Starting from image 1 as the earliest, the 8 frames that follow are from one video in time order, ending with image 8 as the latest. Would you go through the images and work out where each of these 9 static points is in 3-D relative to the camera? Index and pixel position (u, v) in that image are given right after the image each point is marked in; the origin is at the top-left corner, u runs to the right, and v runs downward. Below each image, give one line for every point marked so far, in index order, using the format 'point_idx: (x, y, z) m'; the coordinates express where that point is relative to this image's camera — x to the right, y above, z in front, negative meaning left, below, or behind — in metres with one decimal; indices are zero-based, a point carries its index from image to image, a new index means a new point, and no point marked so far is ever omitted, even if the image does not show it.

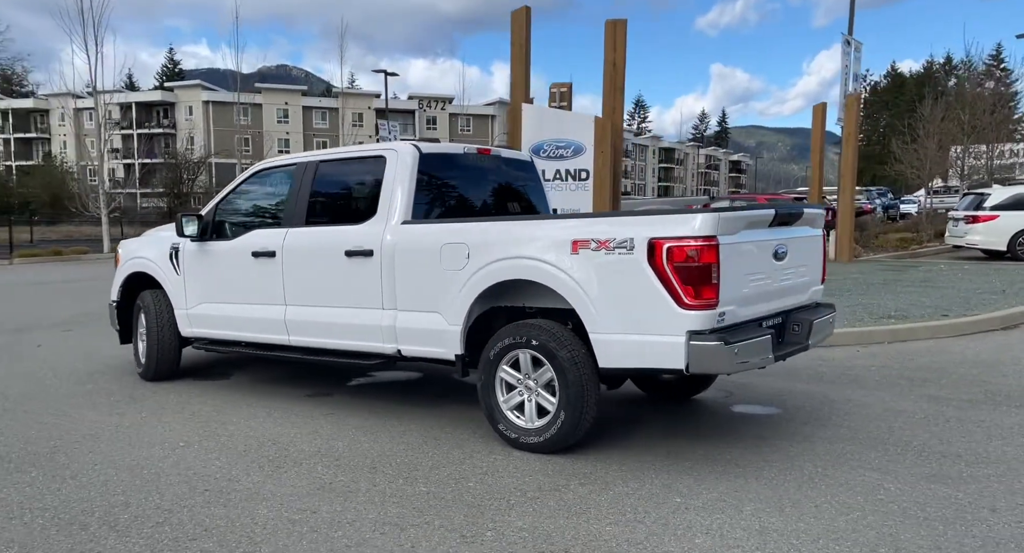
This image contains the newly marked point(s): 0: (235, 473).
0: (-1.6, -1.1, +4.1) m
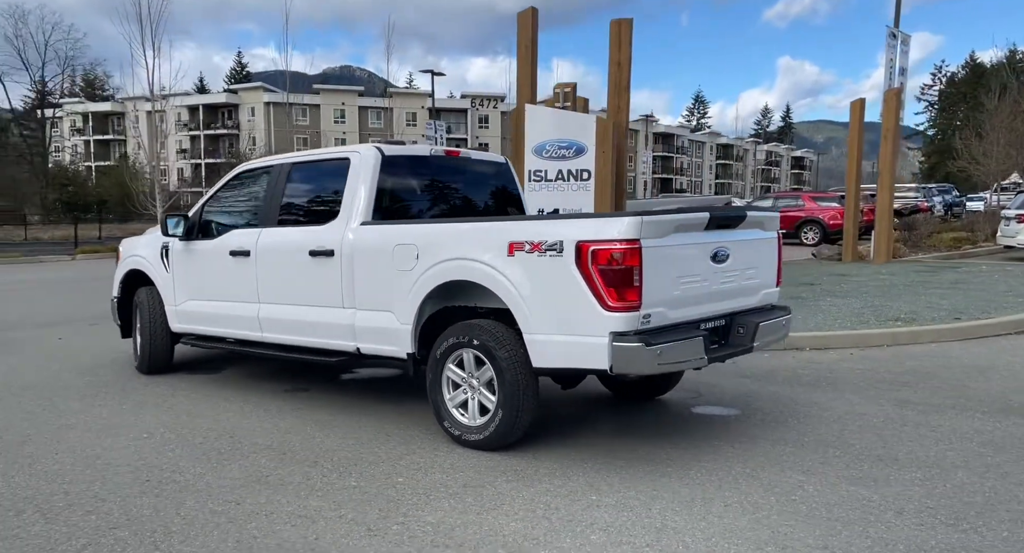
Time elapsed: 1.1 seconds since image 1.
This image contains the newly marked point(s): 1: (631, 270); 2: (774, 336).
0: (-1.9, -1.1, +4.2) m
1: (+0.6, 0.0, +3.7) m
2: (+1.7, -0.4, +4.7) m
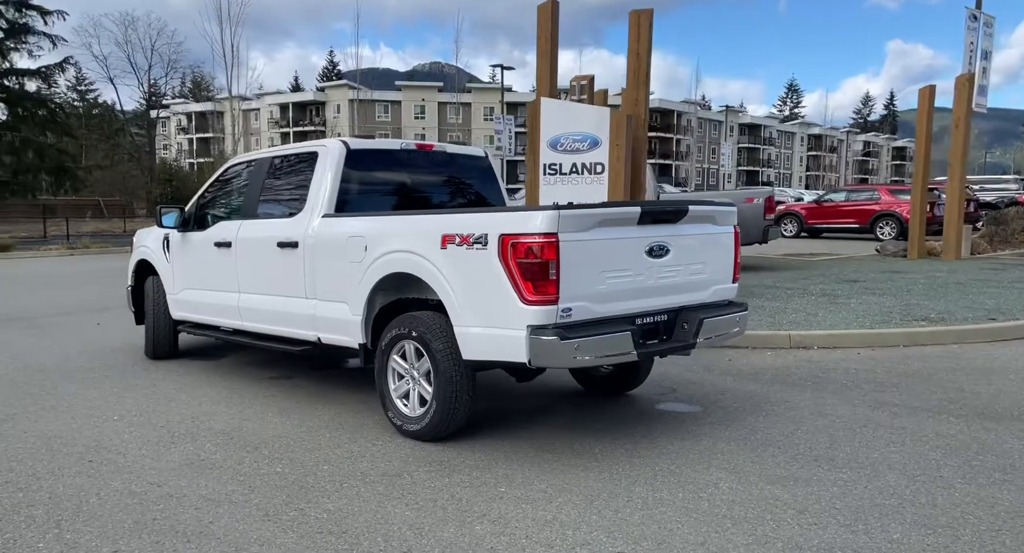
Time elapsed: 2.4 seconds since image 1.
0: (-2.3, -1.1, +4.4) m
1: (+0.2, +0.1, +3.7) m
2: (+1.3, -0.3, +4.6) m
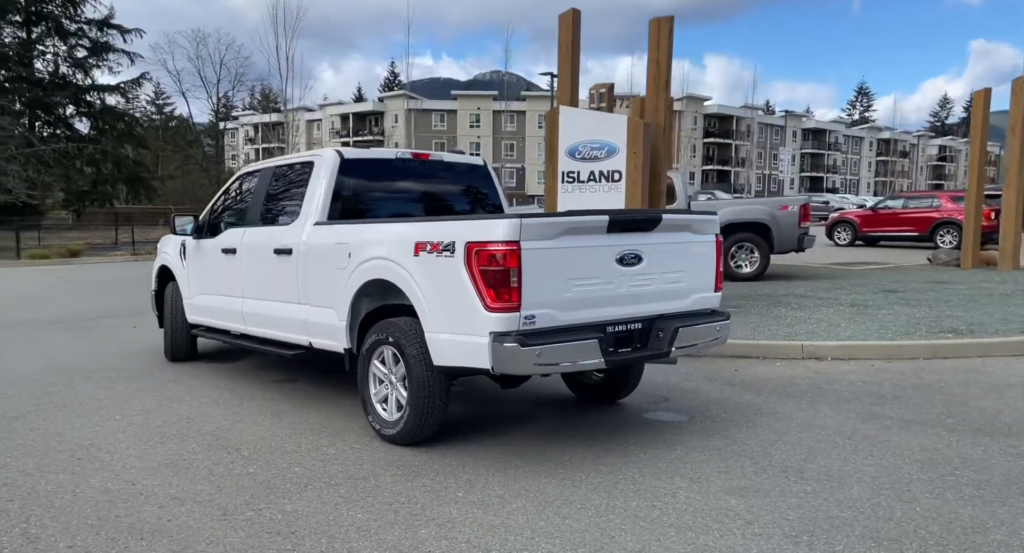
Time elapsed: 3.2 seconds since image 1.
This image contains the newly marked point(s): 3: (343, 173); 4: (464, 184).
0: (-2.5, -1.1, +4.6) m
1: (0.0, 0.0, +3.7) m
2: (+1.2, -0.4, +4.5) m
3: (-1.3, +0.8, +5.7) m
4: (-0.4, +0.8, +6.5) m
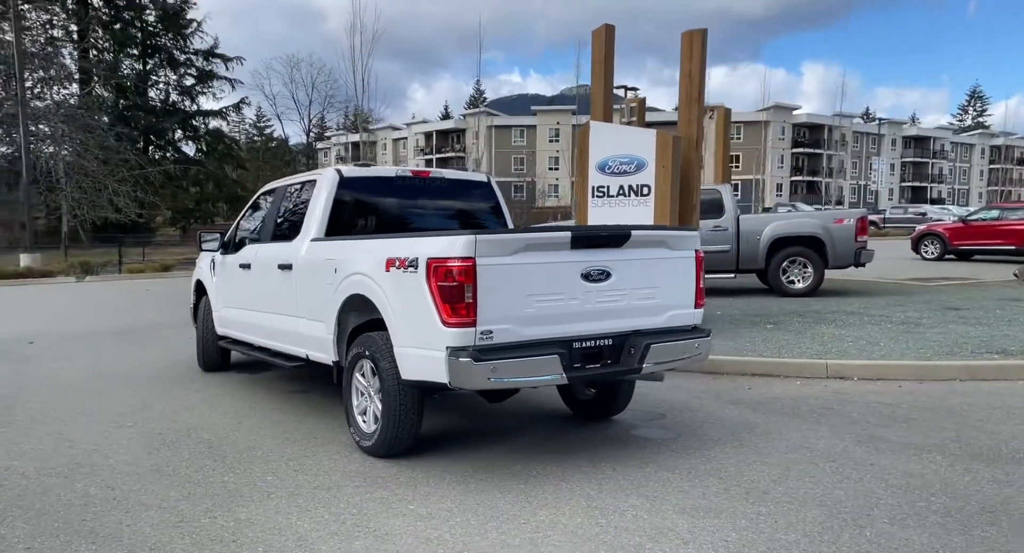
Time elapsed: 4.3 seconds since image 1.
0: (-2.6, -1.2, +4.8) m
1: (-0.3, -0.1, +3.8) m
2: (+1.0, -0.5, +4.5) m
3: (-1.4, +0.7, +5.9) m
4: (-0.4, +0.7, +6.6) m
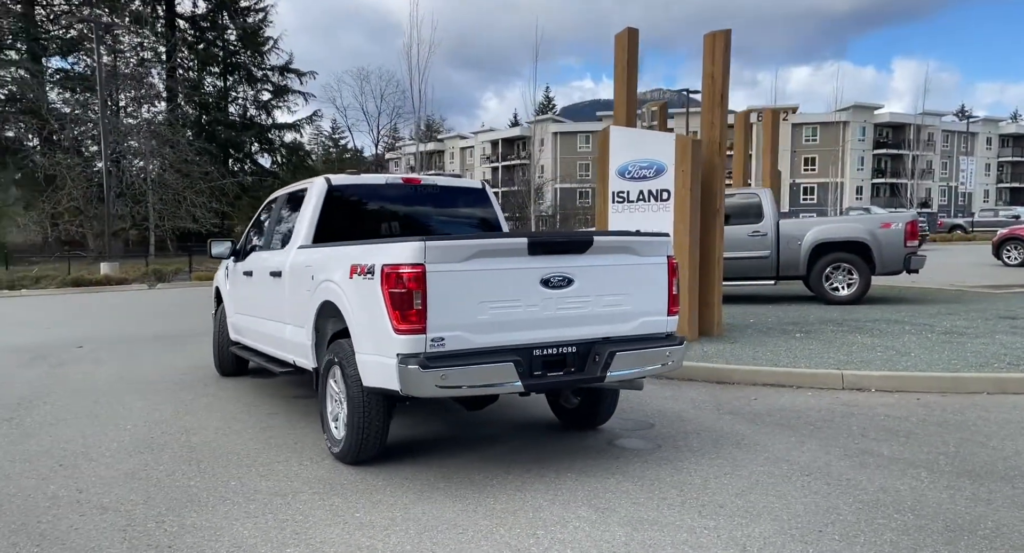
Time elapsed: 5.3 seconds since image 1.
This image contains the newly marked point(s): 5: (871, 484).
0: (-2.8, -1.2, +5.0) m
1: (-0.5, -0.1, +3.8) m
2: (+0.8, -0.5, +4.4) m
3: (-1.5, +0.6, +6.0) m
4: (-0.5, +0.6, +6.6) m
5: (+2.0, -1.2, +4.0) m
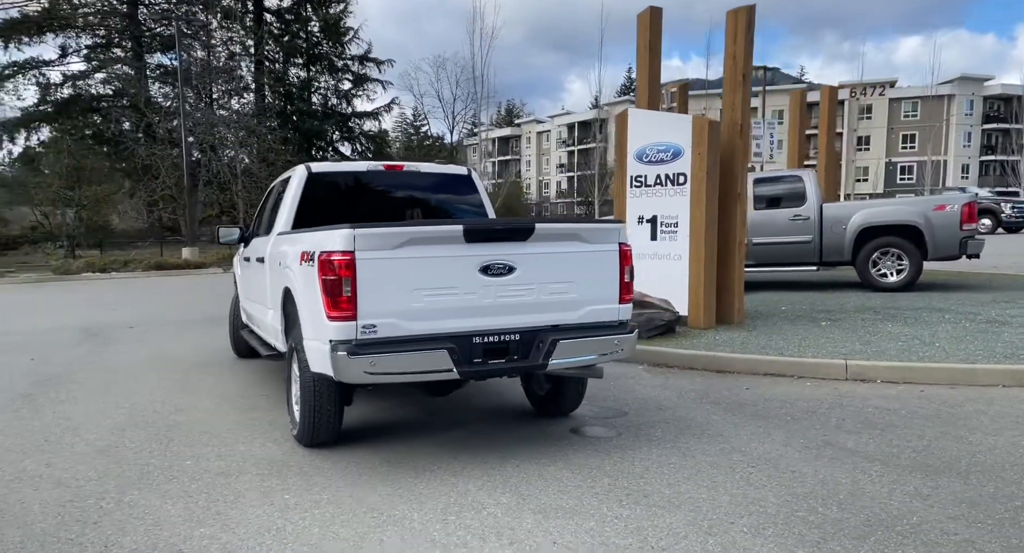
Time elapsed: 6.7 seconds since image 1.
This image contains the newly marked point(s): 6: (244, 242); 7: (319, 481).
0: (-3.1, -1.1, +5.2) m
1: (-0.9, 0.0, +3.8) m
2: (+0.5, -0.5, +4.4) m
3: (-1.7, +0.7, +6.1) m
4: (-0.6, +0.7, +6.6) m
5: (+1.6, -1.1, +3.9) m
6: (-3.2, +0.4, +8.5) m
7: (-1.0, -1.1, +4.0) m
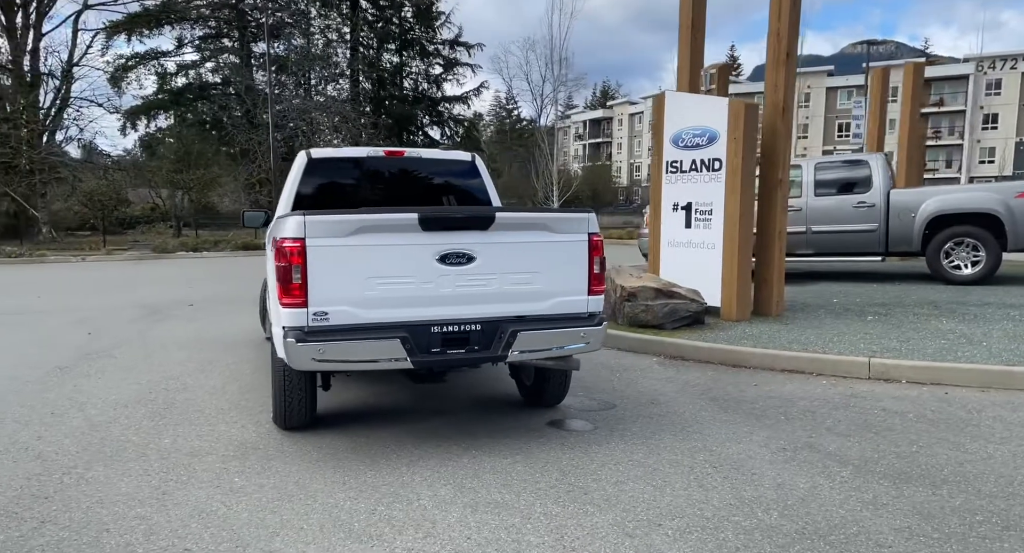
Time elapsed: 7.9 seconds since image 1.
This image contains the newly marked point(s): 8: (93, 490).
0: (-3.2, -1.0, +5.5) m
1: (-1.1, 0.0, +3.9) m
2: (+0.3, -0.4, +4.3) m
3: (-1.7, +0.9, +6.2) m
4: (-0.6, +0.9, +6.6) m
5: (+1.4, -1.1, +3.8) m
6: (-3.0, +0.6, +8.7) m
7: (-1.3, -1.0, +4.1) m
8: (-2.0, -1.1, +3.6) m
